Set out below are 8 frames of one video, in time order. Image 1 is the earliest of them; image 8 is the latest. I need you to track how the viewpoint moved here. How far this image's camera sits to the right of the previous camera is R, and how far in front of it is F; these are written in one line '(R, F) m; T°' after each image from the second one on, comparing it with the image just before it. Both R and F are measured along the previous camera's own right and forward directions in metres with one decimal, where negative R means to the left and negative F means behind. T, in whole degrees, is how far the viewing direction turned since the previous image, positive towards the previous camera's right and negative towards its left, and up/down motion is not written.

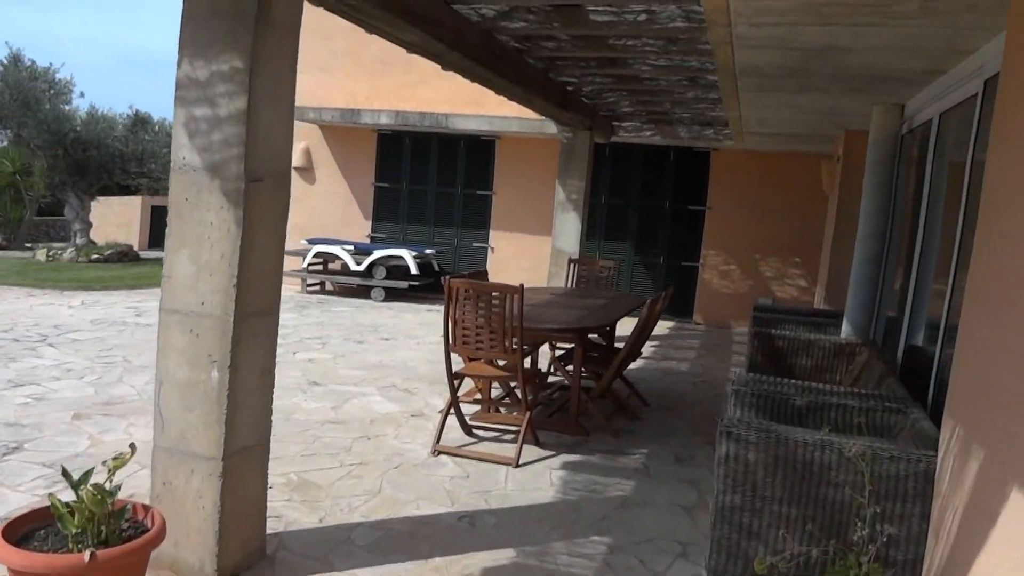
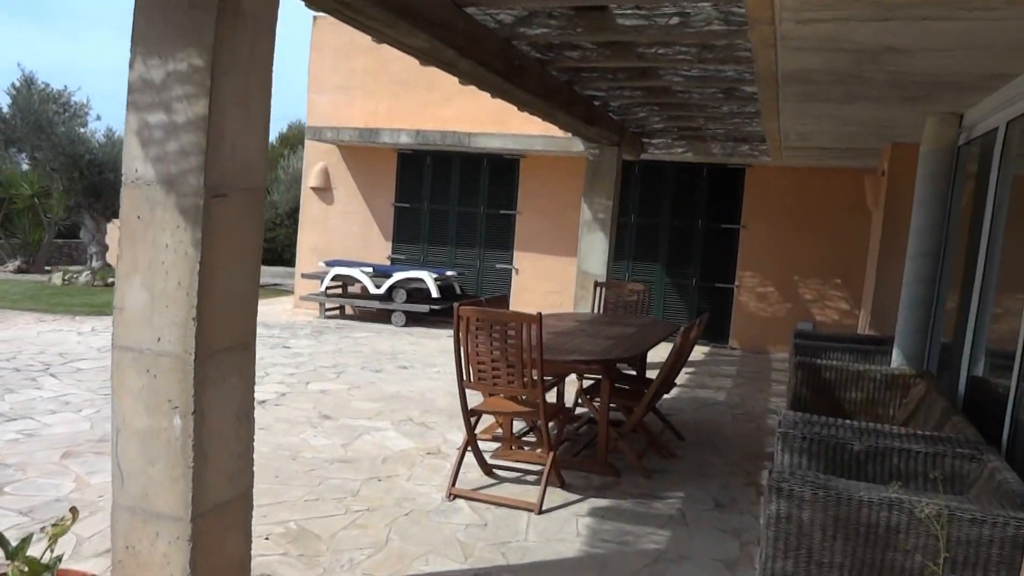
(0.0, +0.4) m; -2°
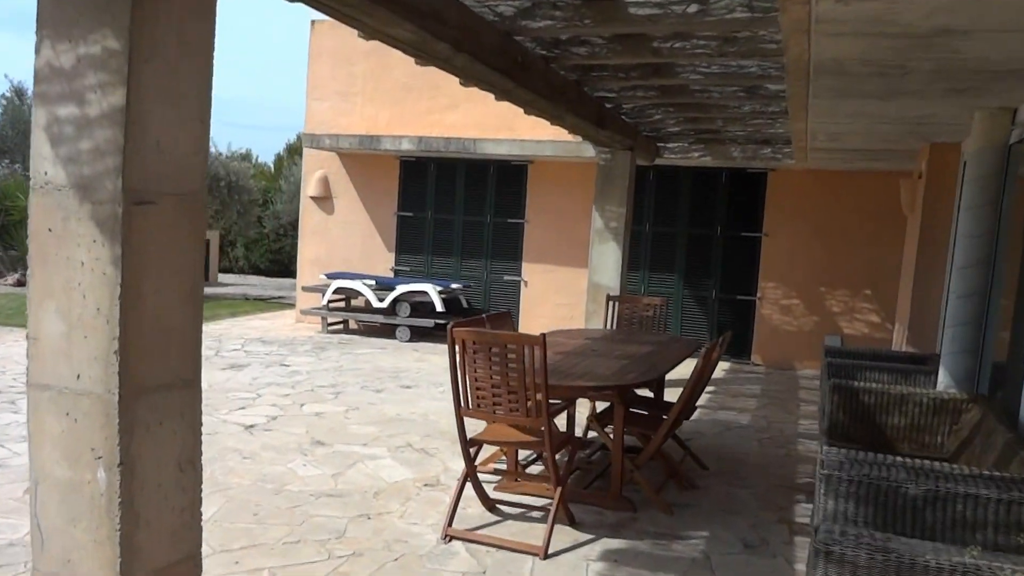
(0.0, +0.4) m; -1°
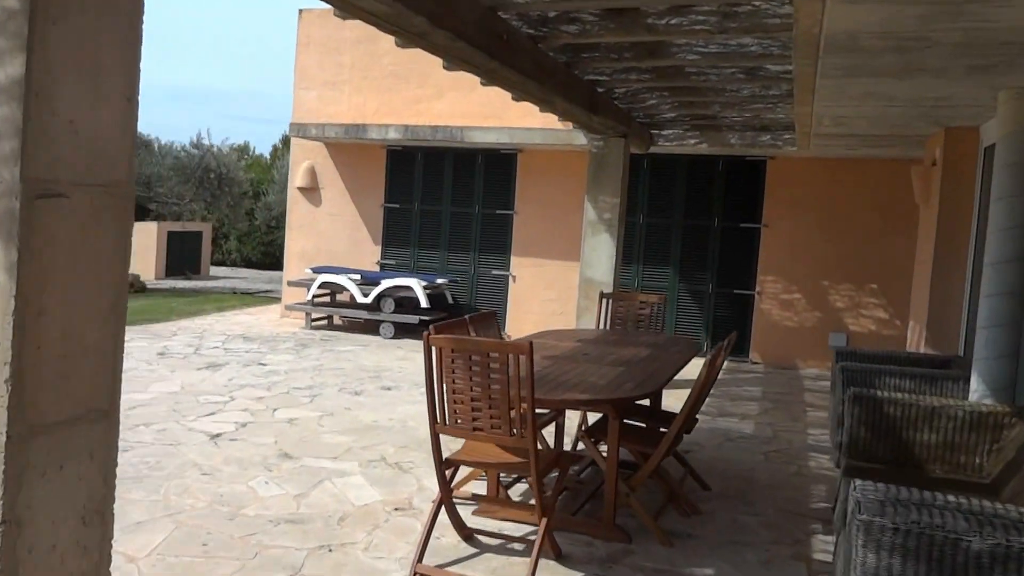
(0.0, +0.4) m; 0°
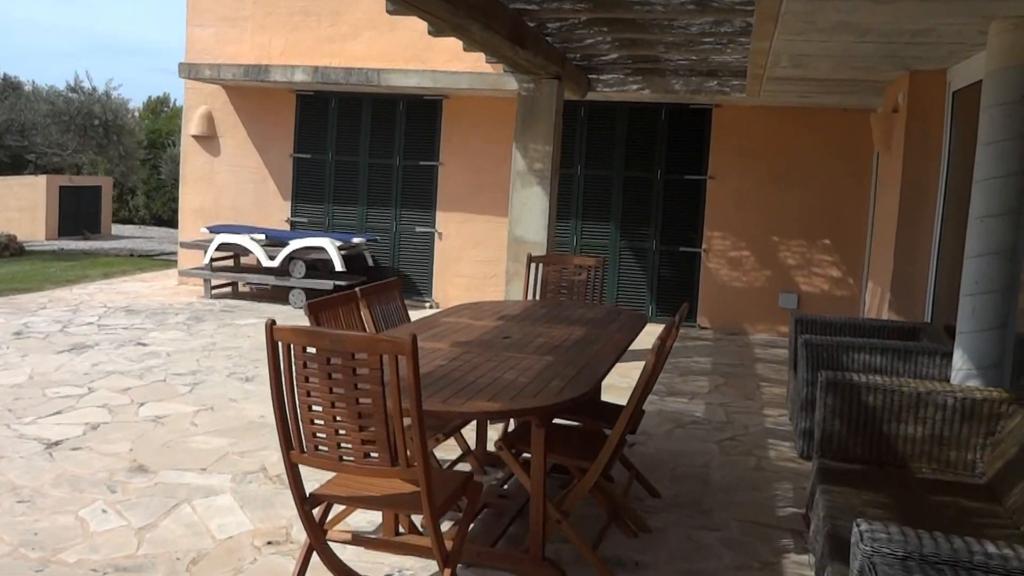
(+0.1, +0.7) m; +3°
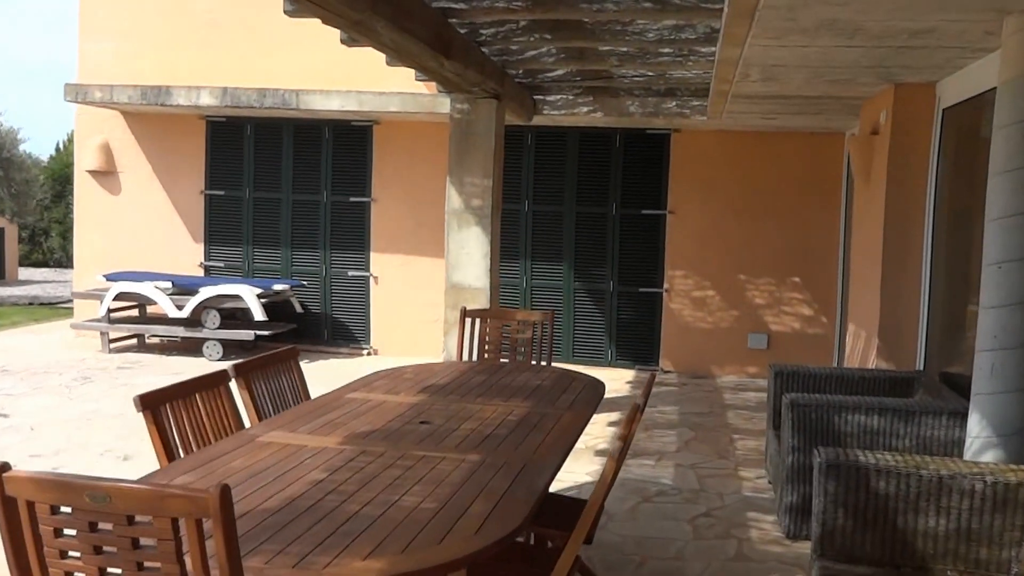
(+0.1, +0.8) m; +2°
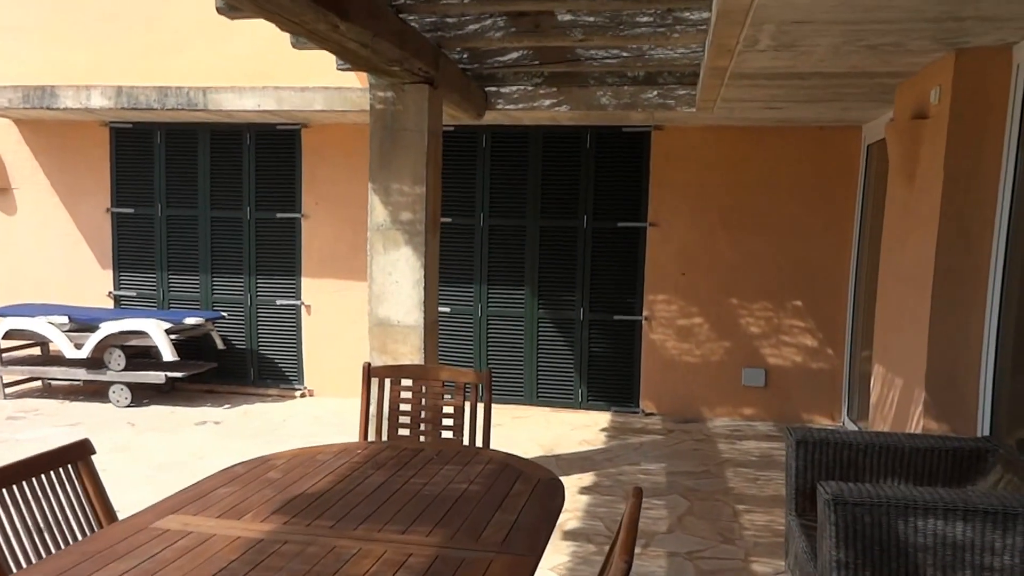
(+0.1, +1.1) m; +1°
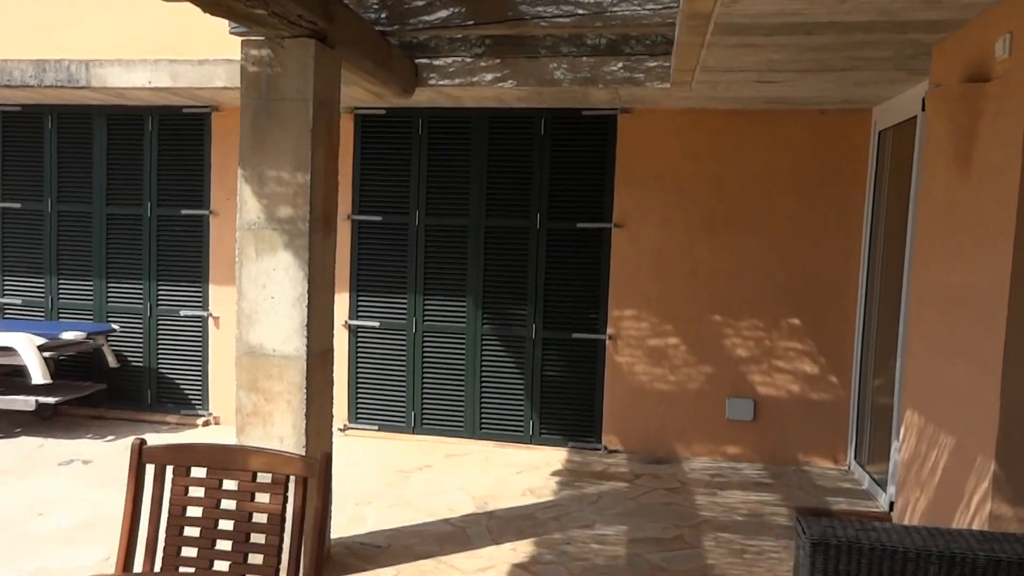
(+0.2, +0.9) m; +1°
